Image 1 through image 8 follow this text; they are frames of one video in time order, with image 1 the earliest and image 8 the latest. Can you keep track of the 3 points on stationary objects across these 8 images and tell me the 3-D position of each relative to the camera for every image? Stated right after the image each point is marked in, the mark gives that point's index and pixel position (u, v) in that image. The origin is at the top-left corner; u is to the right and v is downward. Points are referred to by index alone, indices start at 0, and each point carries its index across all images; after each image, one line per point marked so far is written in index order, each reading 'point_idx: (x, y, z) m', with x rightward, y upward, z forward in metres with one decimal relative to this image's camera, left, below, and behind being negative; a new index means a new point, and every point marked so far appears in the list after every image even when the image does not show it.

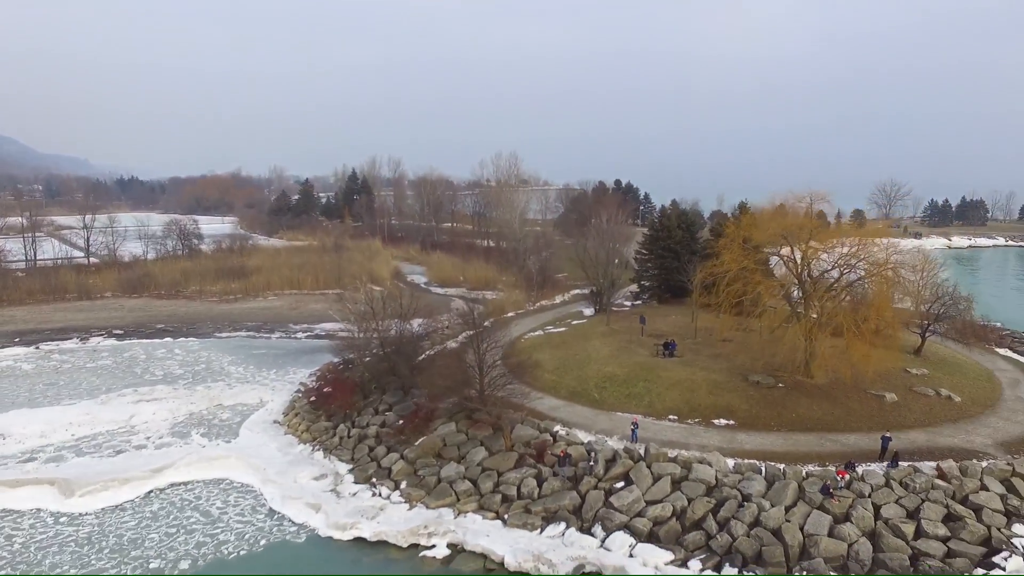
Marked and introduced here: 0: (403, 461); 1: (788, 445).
0: (-1.1, -1.8, +8.9) m
1: (+2.8, -1.6, +8.5) m
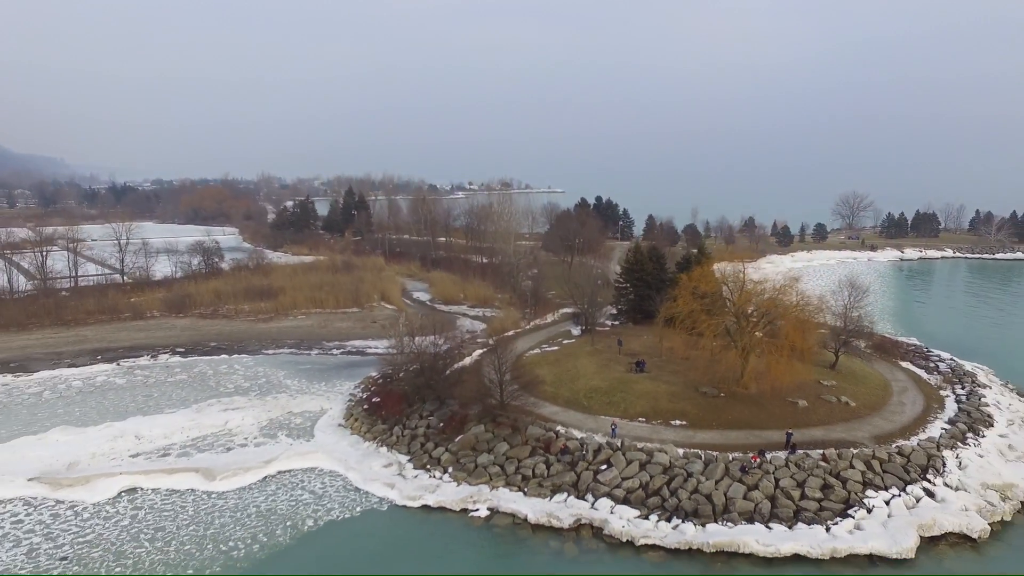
0: (-0.9, -2.4, +12.3) m
1: (+3.0, -2.1, +12.0) m
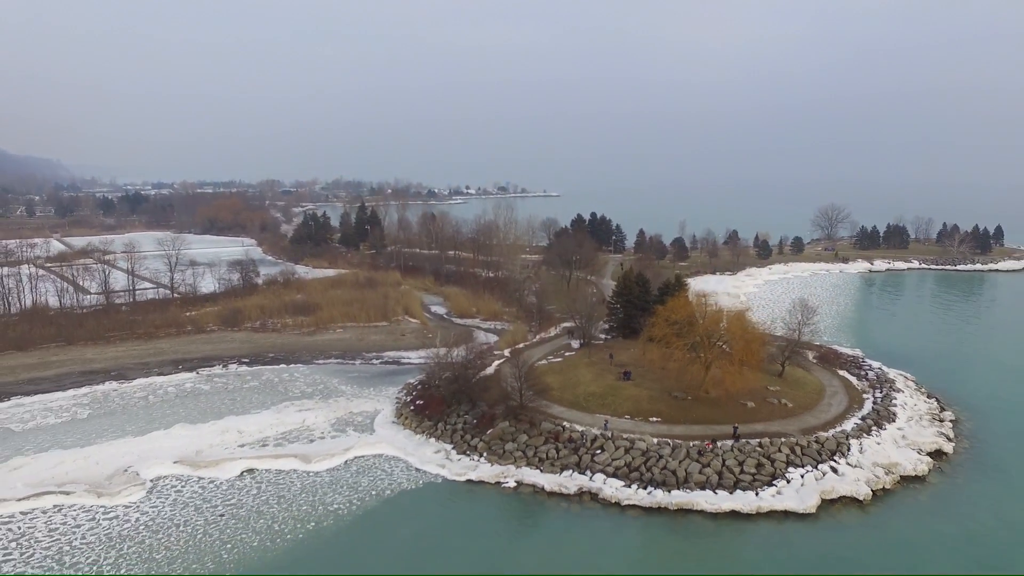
0: (-0.6, -2.9, +16.3) m
1: (+3.3, -2.7, +16.0) m
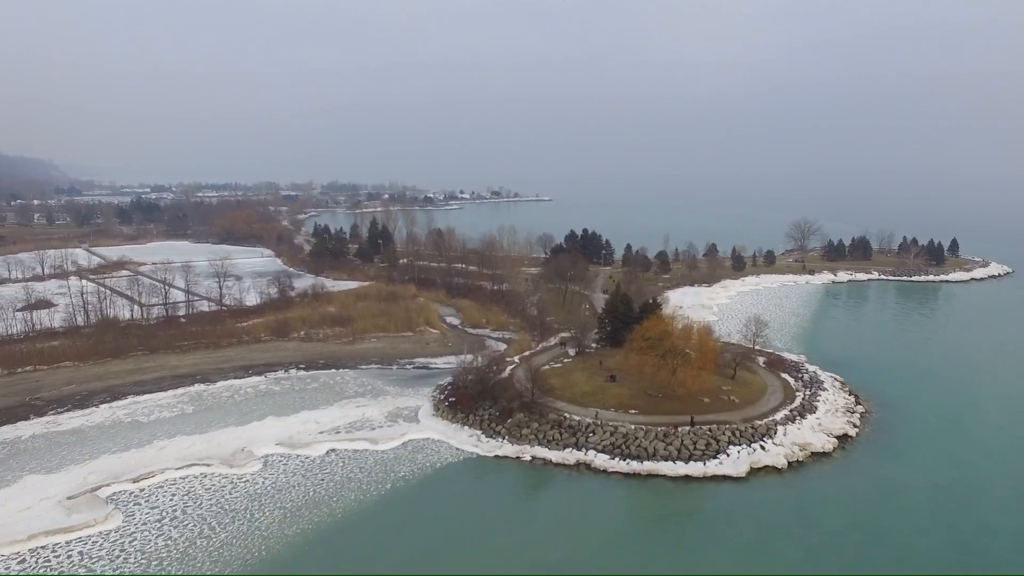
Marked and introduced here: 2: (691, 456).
0: (-0.2, -3.6, +21.7) m
1: (+3.7, -3.3, +21.5) m
2: (+4.2, -3.9, +19.6) m
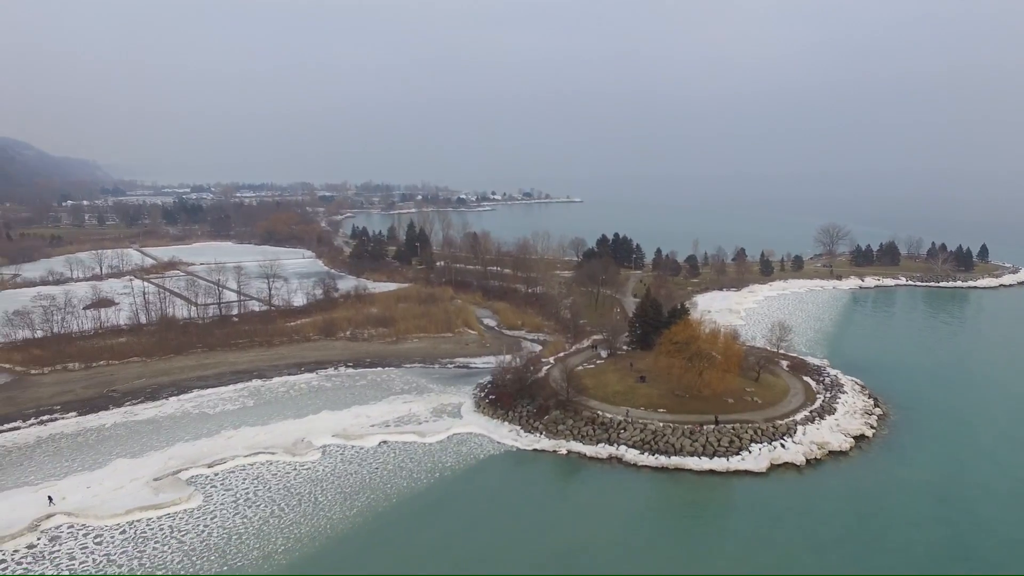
0: (+0.8, -3.8, +23.4) m
1: (+4.7, -3.5, +23.1) m
2: (+5.1, -4.1, +21.2) m
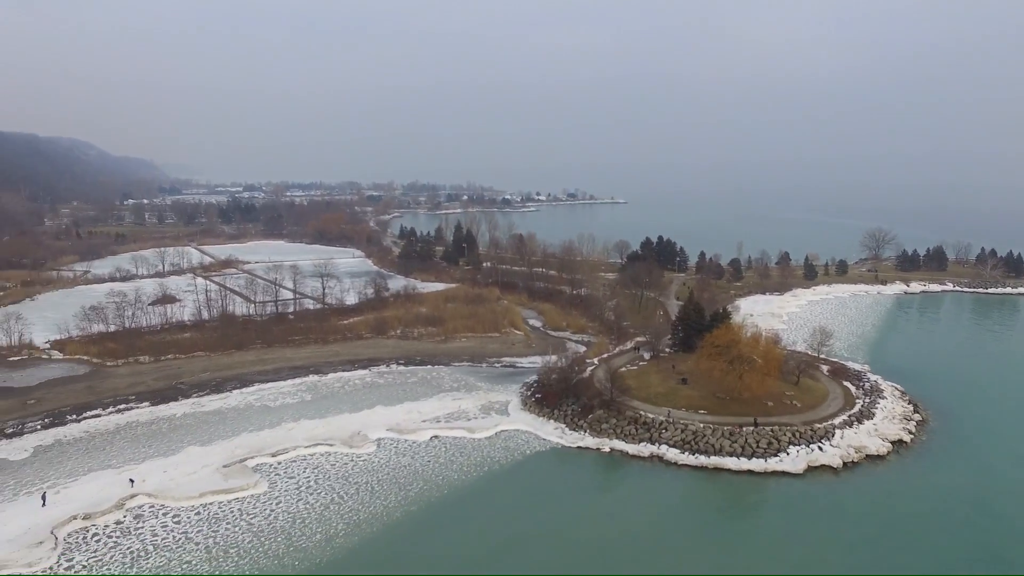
0: (+2.1, -3.9, +24.4) m
1: (+6.0, -3.7, +23.8) m
2: (+6.3, -4.3, +21.9) m
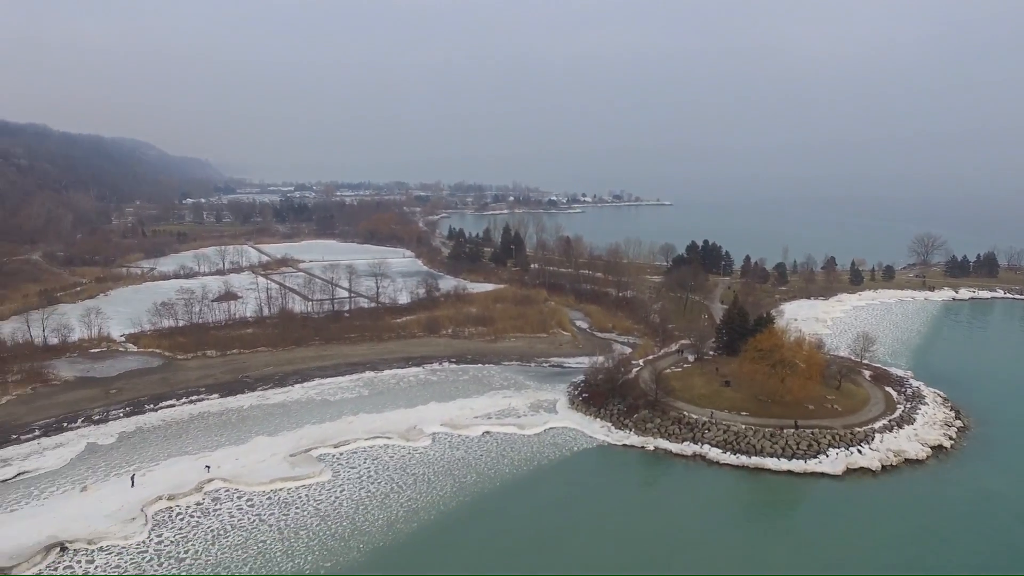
0: (+3.6, -4.0, +25.4) m
1: (+7.4, -3.9, +24.6) m
2: (+7.6, -4.5, +22.7) m
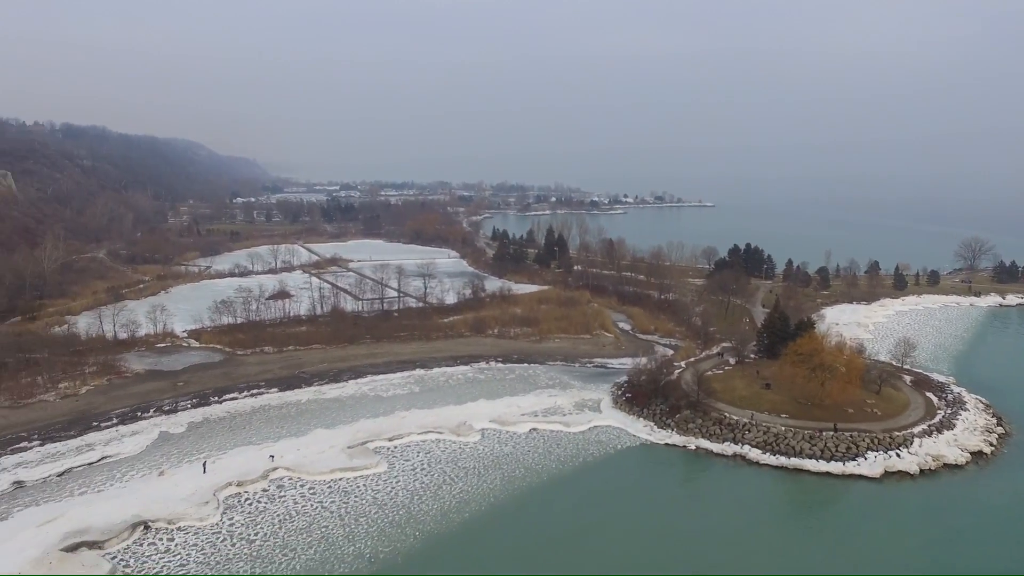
0: (+5.0, -4.1, +26.2) m
1: (+8.8, -4.1, +25.2) m
2: (+8.9, -4.7, +23.3) m
